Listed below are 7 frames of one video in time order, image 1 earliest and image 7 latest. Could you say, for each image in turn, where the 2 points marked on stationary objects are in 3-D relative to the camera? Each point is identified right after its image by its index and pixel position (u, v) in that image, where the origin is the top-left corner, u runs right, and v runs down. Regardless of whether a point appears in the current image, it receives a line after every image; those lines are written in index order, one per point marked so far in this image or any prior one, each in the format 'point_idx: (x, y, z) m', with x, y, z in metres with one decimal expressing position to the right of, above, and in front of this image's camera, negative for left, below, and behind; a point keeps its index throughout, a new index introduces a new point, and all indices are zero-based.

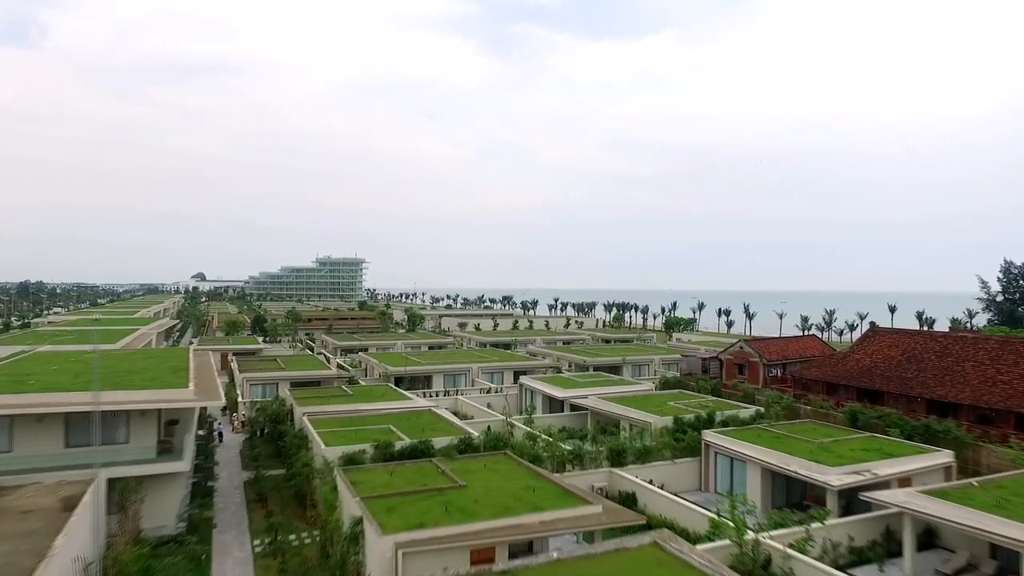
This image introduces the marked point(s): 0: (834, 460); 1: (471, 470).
0: (+7.7, -4.1, +16.4) m
1: (-0.9, -4.1, +15.2) m
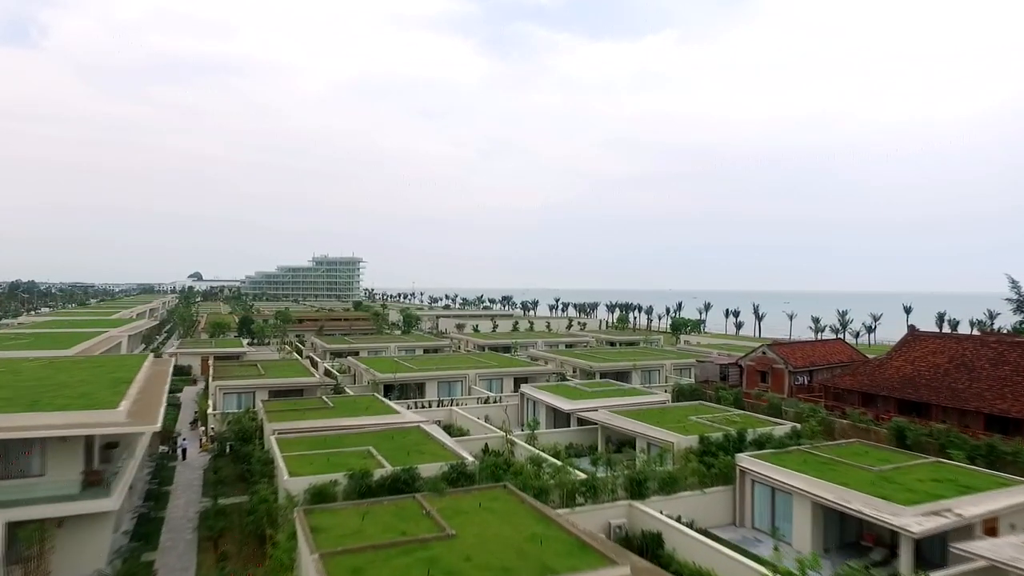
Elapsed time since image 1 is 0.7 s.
0: (+7.7, -4.1, +13.6) m
1: (-0.9, -4.0, +12.4) m
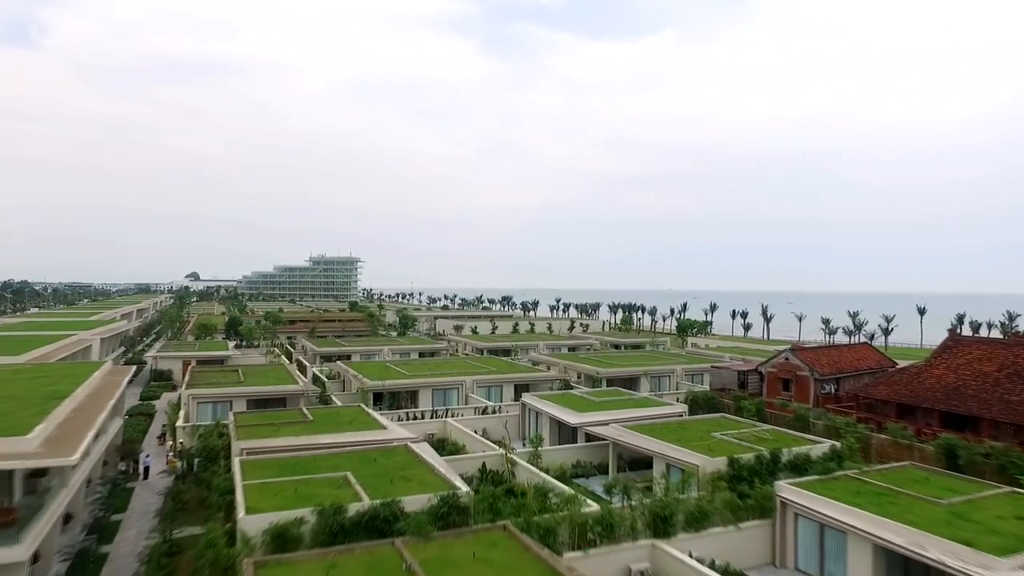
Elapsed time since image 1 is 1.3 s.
0: (+7.7, -4.1, +11.2) m
1: (-0.9, -4.0, +10.0) m
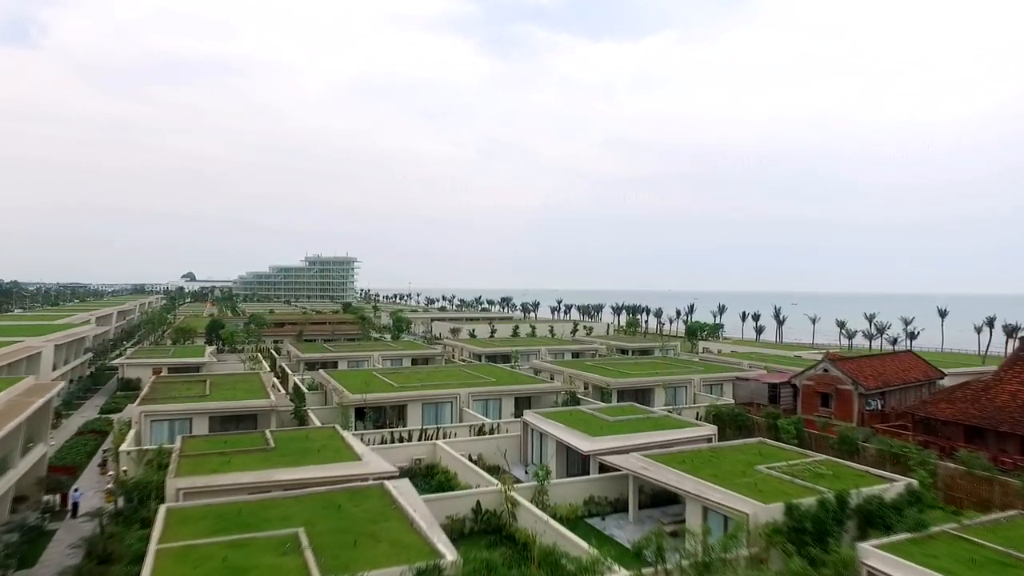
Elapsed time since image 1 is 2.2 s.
0: (+7.8, -4.1, +7.9) m
1: (-0.9, -4.1, +6.7) m
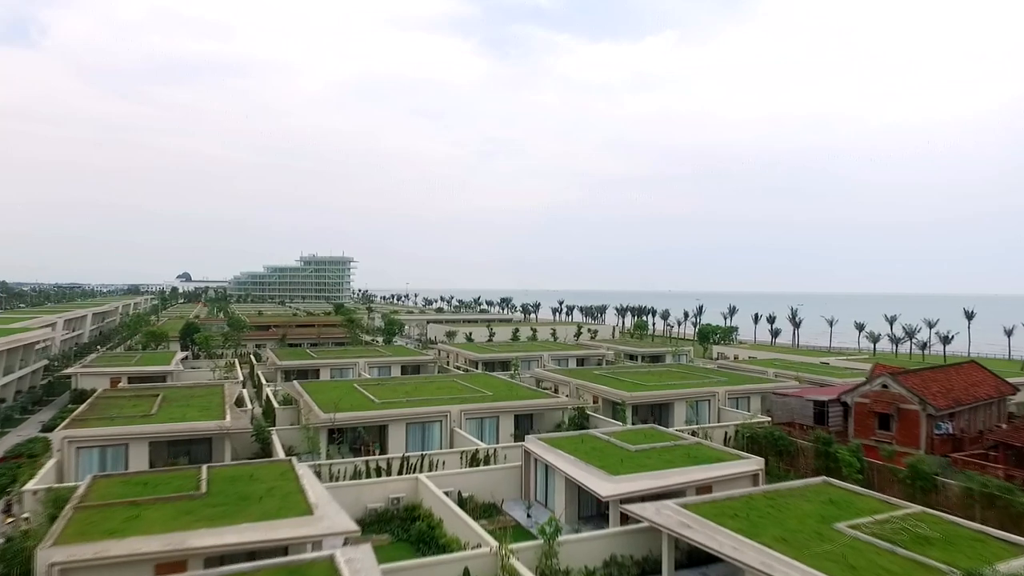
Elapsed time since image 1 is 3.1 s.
0: (+7.7, -4.1, +4.1) m
1: (-0.9, -4.1, +2.9) m
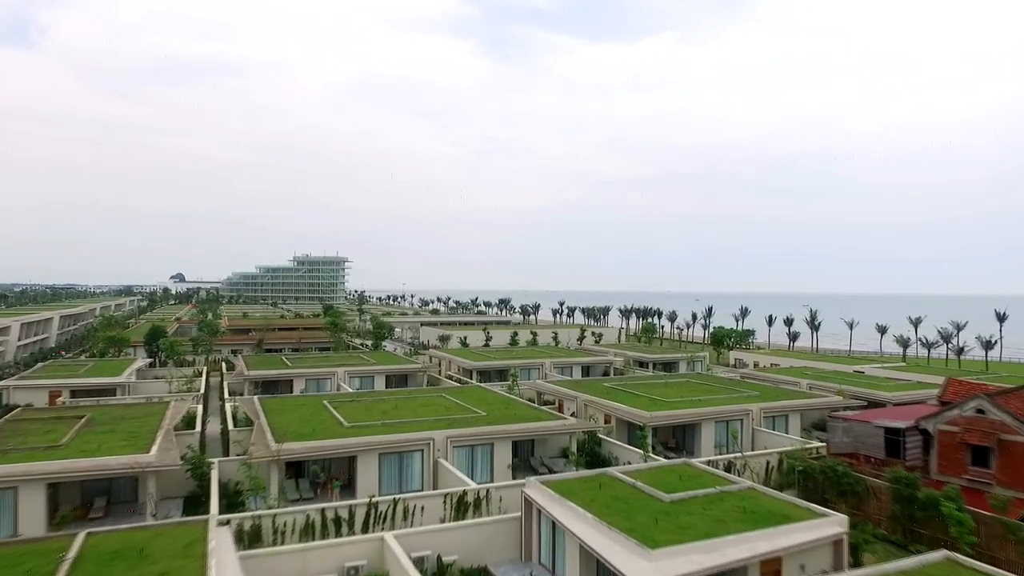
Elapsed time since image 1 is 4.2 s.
0: (+7.7, -4.1, -0.1) m
1: (-0.9, -4.0, -1.3) m
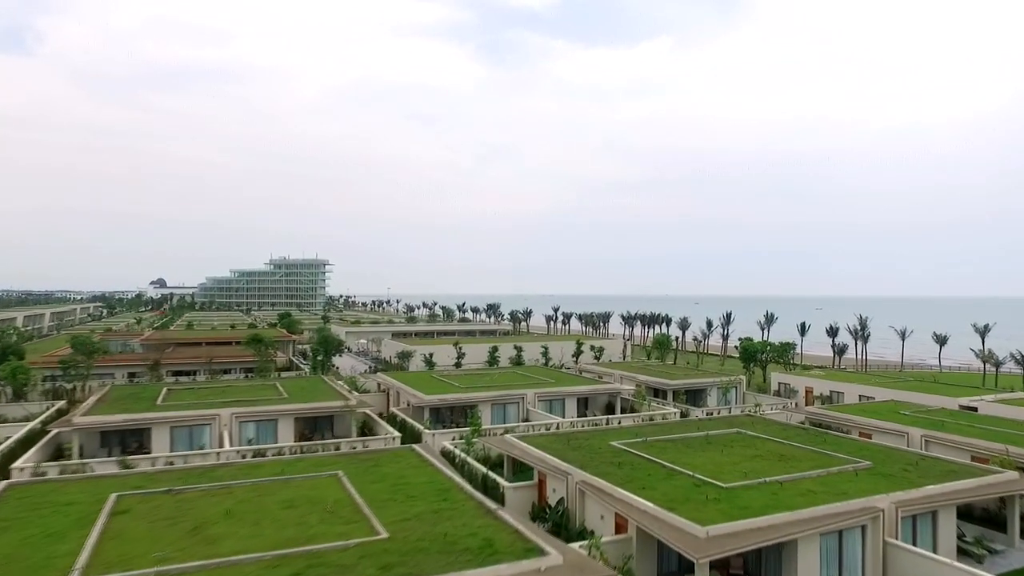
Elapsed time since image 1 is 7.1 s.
0: (+6.6, -4.0, -10.7) m
1: (-2.1, -4.0, -11.9) m
